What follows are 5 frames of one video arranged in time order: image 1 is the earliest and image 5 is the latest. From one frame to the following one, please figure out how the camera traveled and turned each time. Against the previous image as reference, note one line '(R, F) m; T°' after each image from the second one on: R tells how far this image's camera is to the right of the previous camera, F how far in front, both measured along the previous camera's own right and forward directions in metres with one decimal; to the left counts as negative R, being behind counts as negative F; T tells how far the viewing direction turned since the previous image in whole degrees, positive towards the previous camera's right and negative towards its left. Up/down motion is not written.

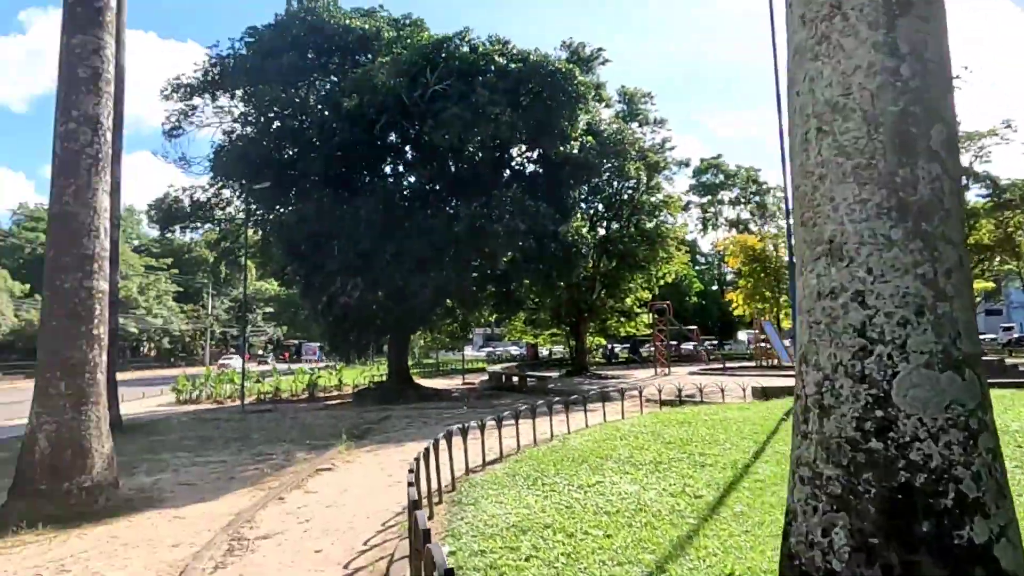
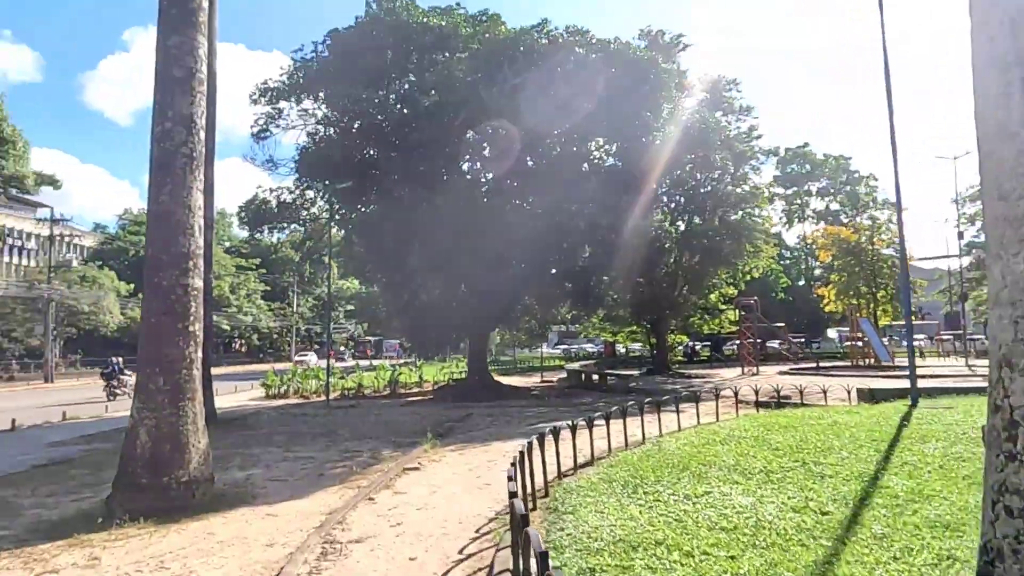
(-0.2, +0.4) m; -6°
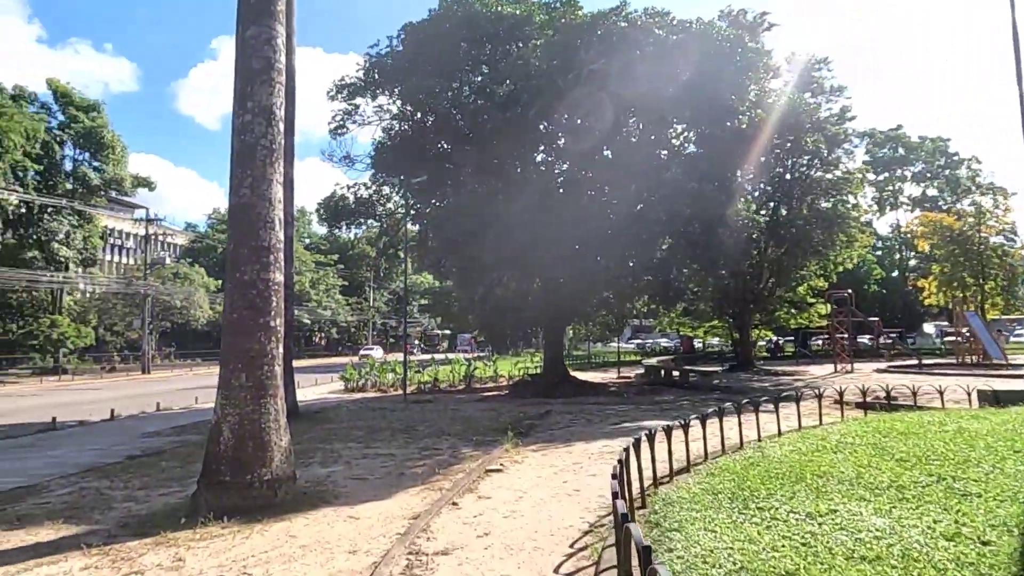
(-0.2, +0.5) m; -6°
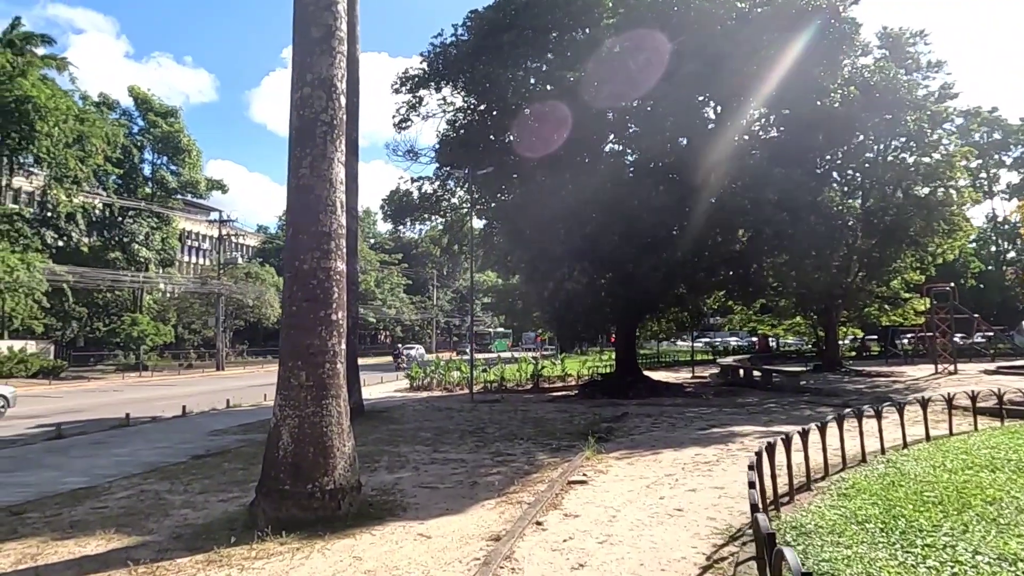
(-0.3, +0.9) m; -5°
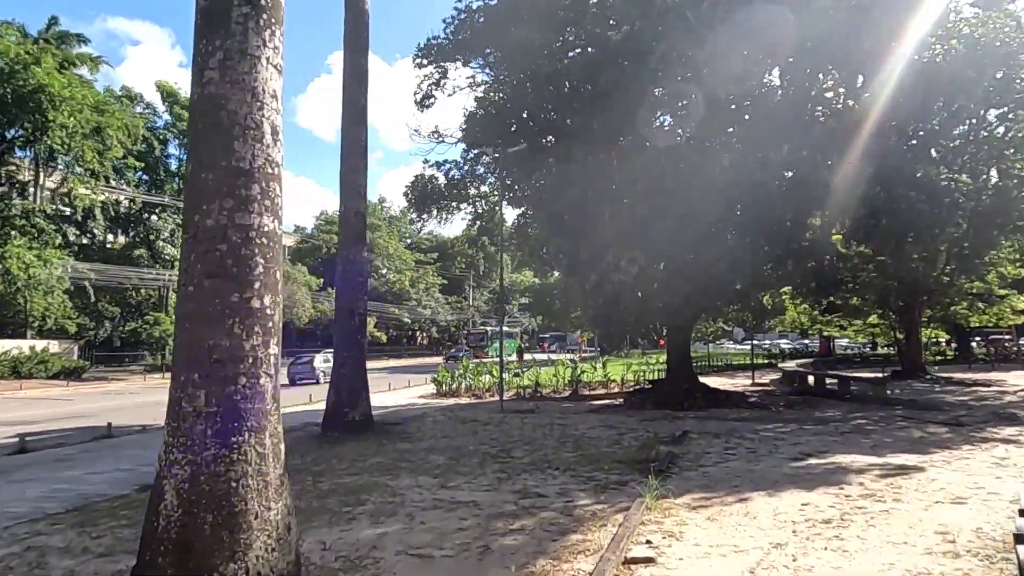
(+0.1, +2.5) m; -3°
